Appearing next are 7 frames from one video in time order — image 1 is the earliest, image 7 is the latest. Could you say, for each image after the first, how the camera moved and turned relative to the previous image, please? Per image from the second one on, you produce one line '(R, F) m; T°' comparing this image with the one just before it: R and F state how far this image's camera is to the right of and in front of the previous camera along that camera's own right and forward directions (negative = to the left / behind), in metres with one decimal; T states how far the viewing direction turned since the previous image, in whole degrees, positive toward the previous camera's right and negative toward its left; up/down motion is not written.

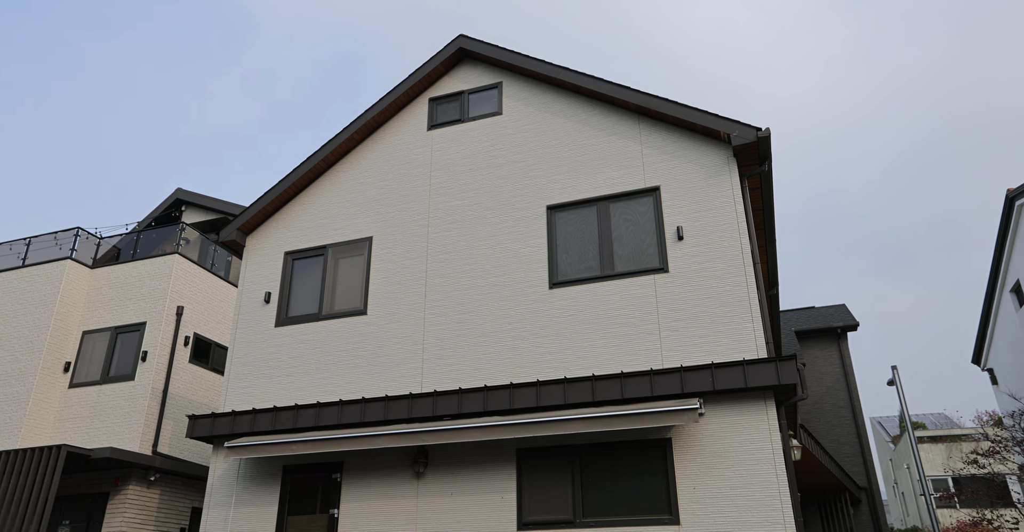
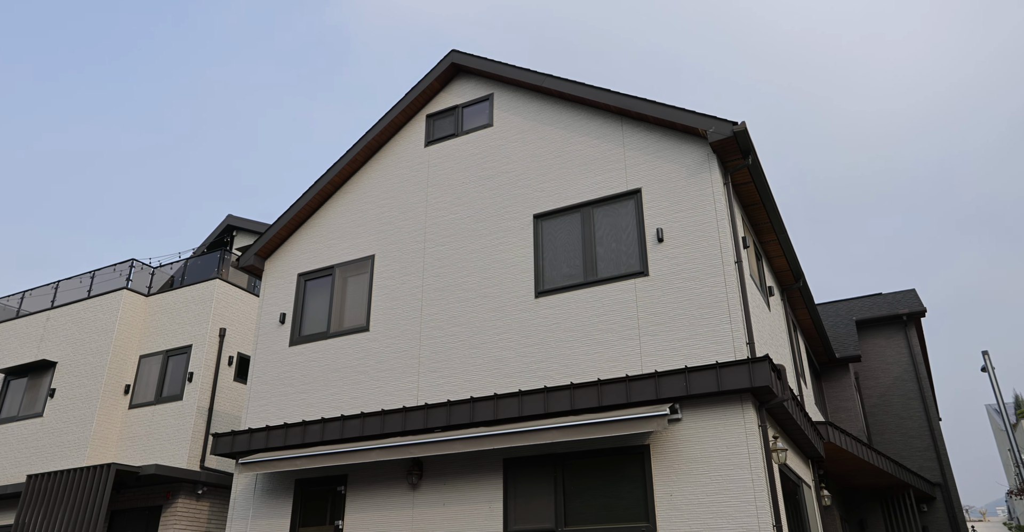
(+1.8, 0.0) m; -7°
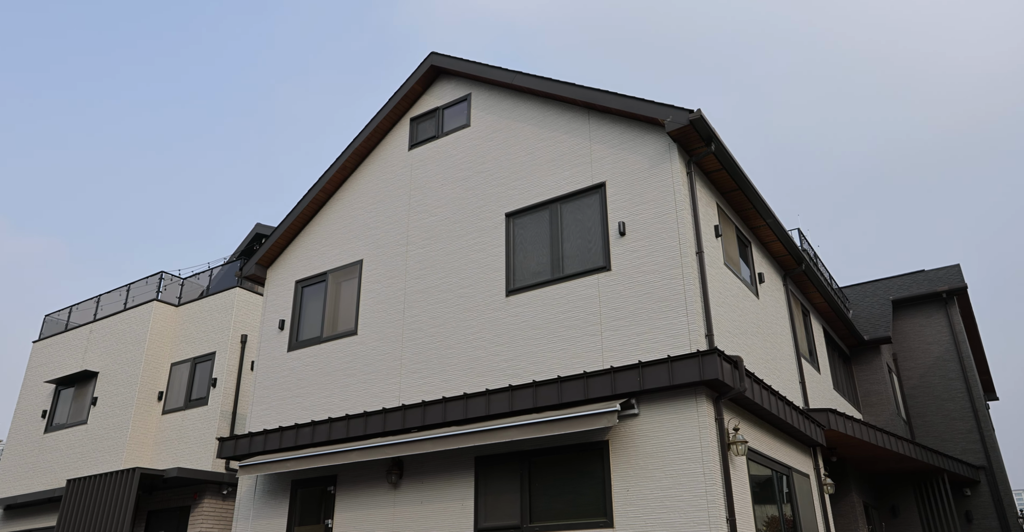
(+1.7, 0.0) m; -5°
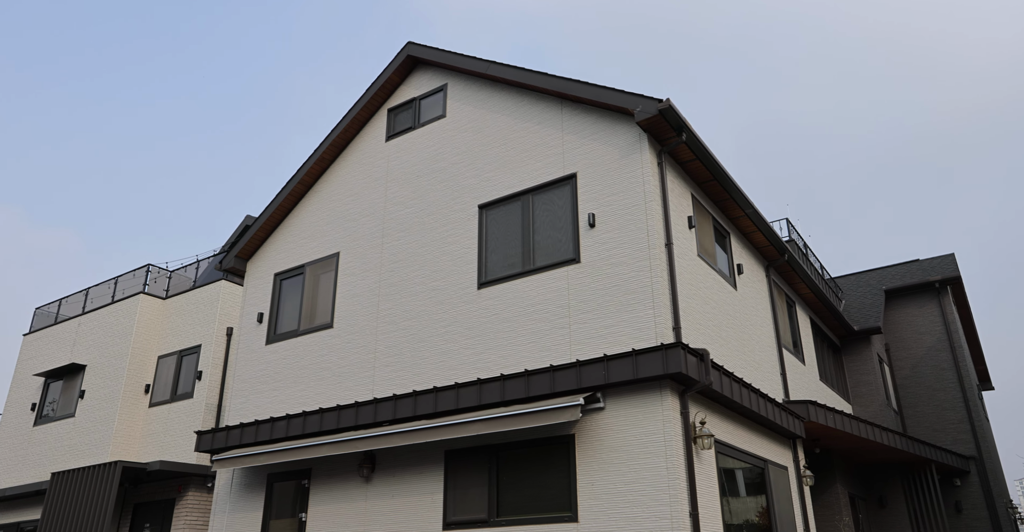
(+0.6, +0.1) m; -1°
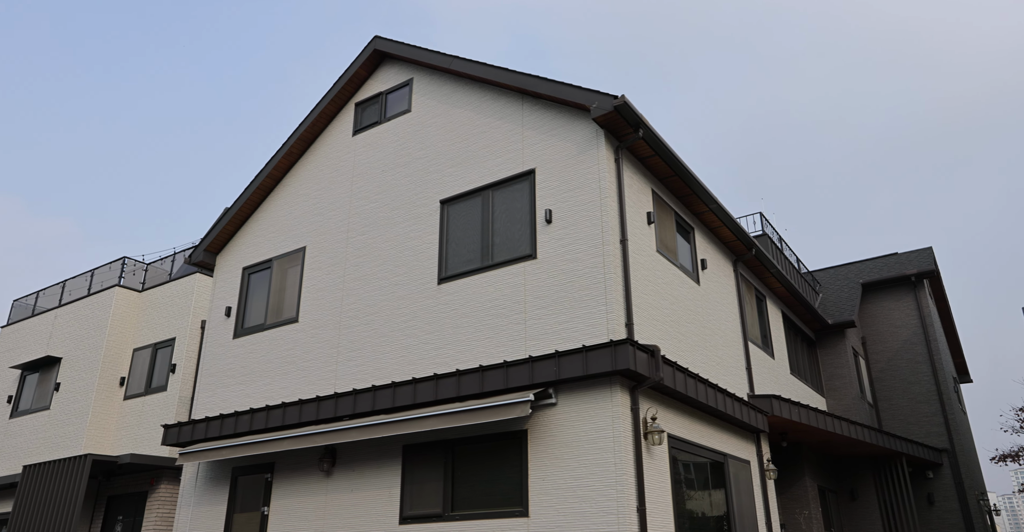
(+0.6, 0.0) m; 0°
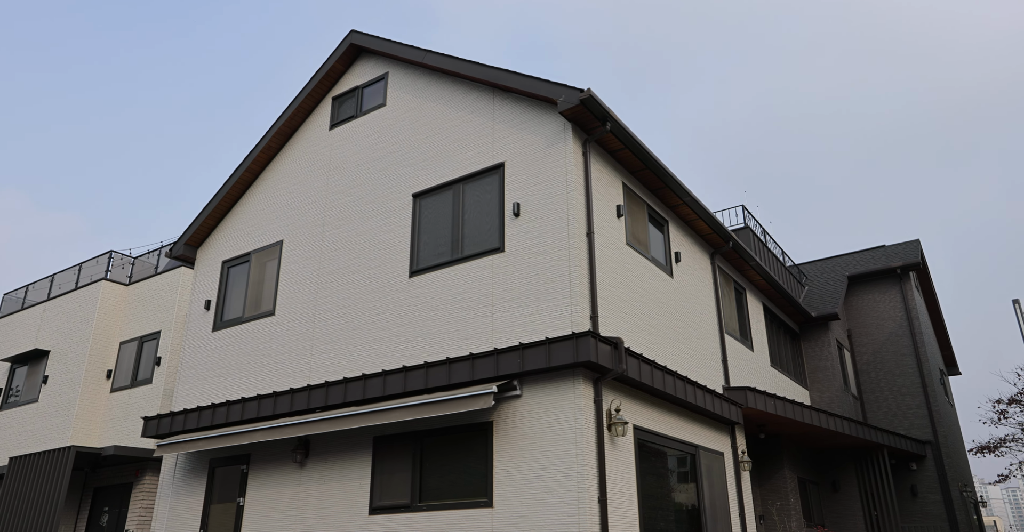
(+0.5, -0.1) m; 0°
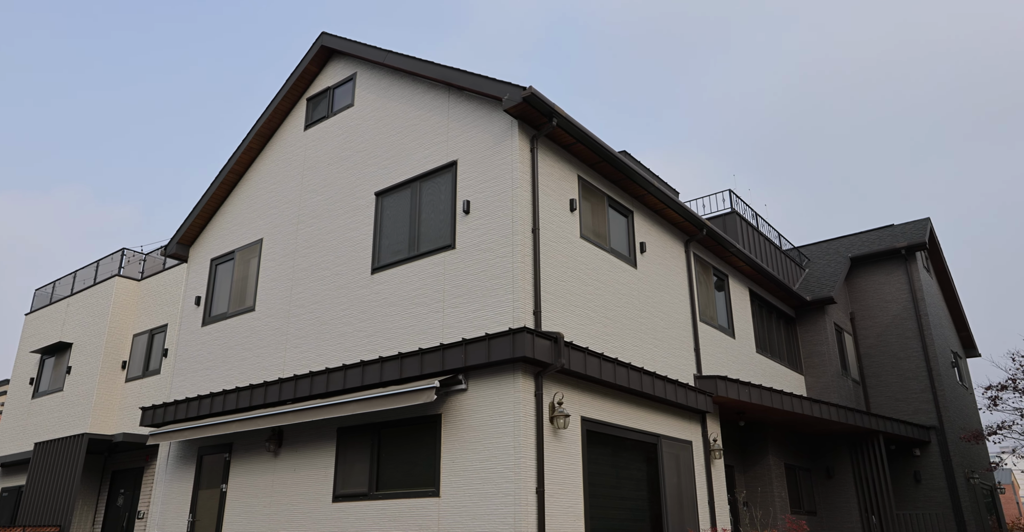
(+1.5, -0.2) m; -4°
